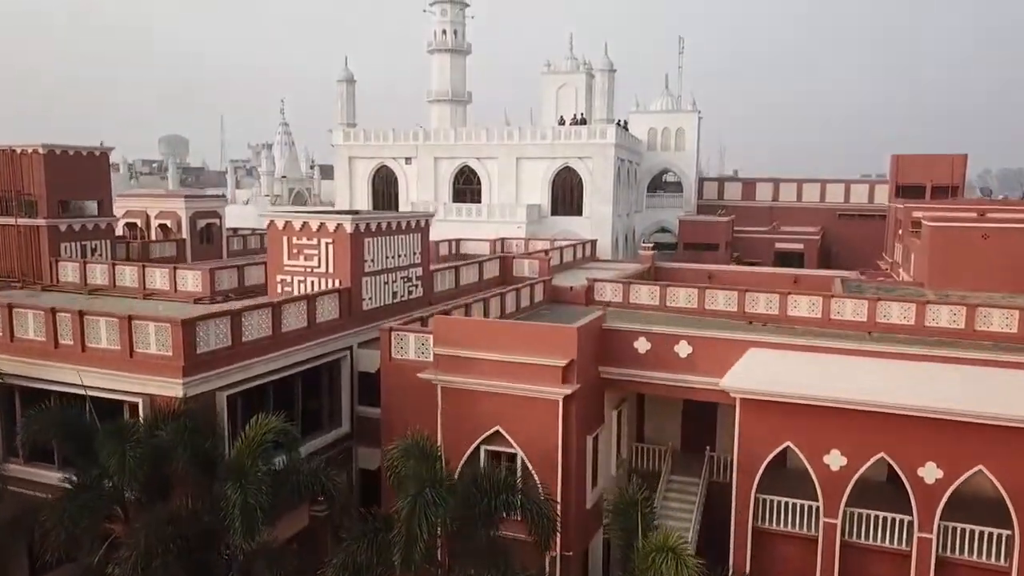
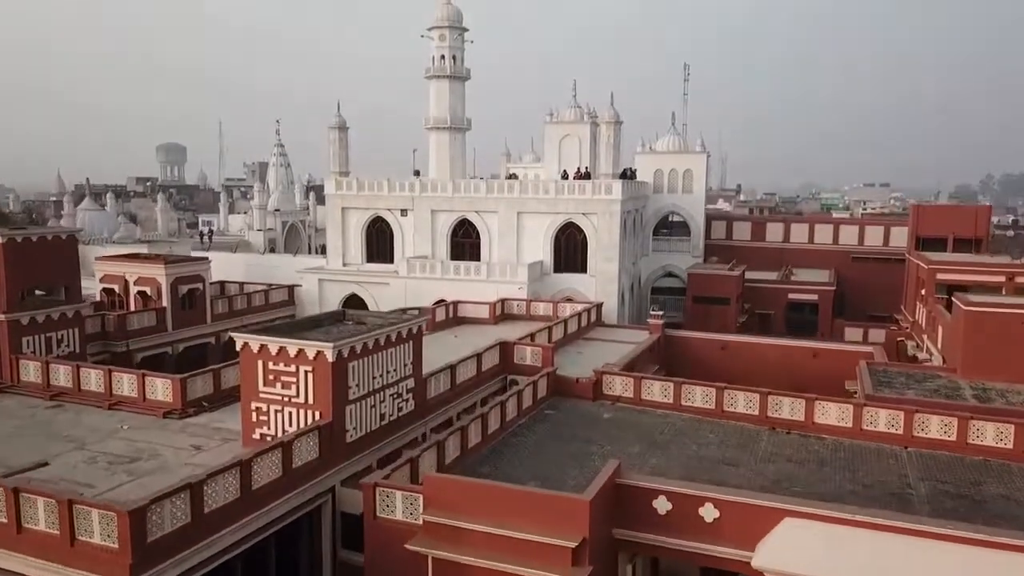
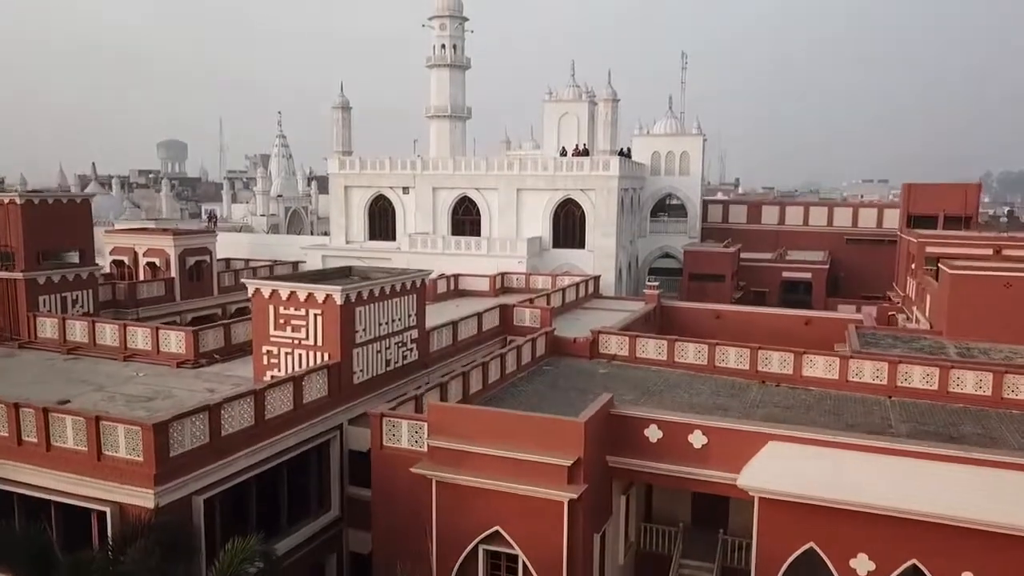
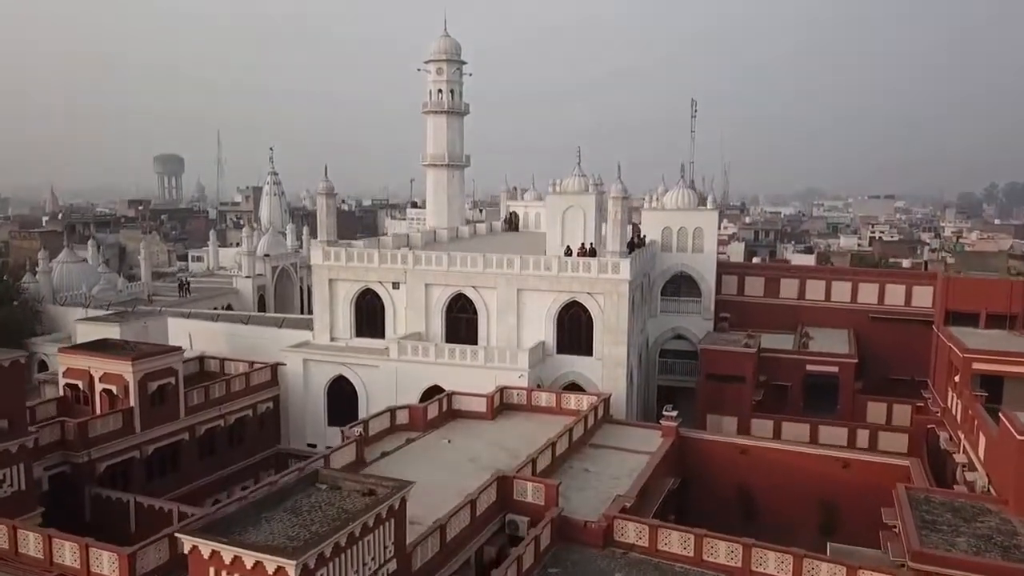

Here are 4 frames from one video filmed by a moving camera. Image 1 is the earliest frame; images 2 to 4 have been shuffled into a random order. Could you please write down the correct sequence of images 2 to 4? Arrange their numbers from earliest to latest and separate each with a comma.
3, 2, 4
